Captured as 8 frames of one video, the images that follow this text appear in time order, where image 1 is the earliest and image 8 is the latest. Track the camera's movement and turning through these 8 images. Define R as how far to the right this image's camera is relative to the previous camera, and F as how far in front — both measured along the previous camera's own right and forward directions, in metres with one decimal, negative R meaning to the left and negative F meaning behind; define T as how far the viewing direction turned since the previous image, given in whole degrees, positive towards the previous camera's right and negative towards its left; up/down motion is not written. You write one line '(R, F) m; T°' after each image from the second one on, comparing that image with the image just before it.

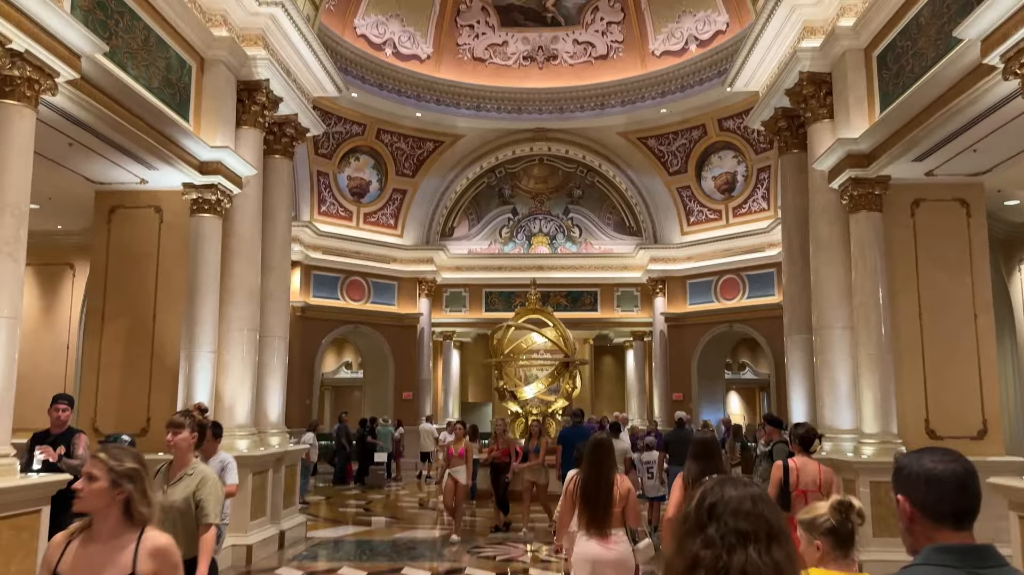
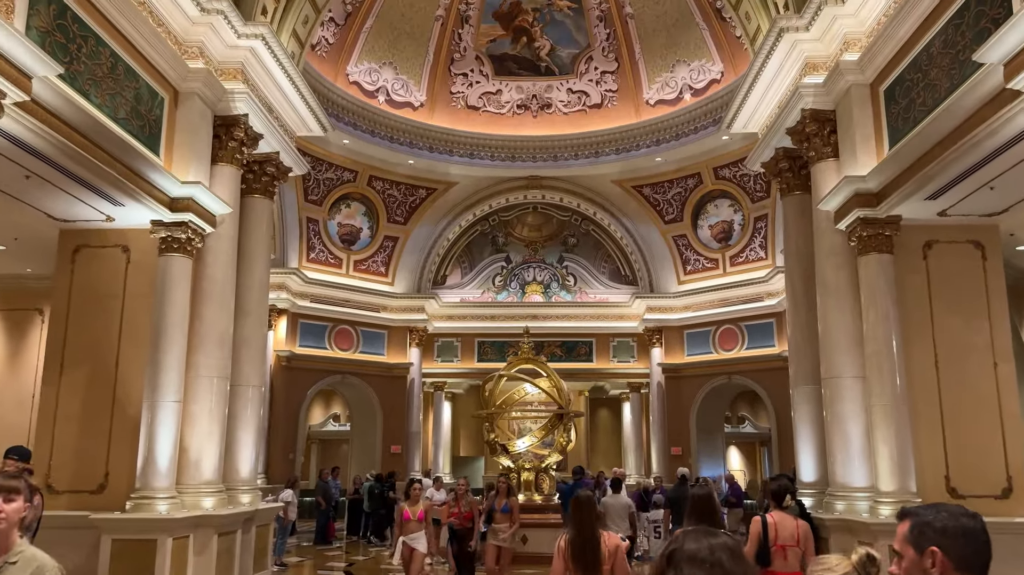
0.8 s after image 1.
(+0.1, +0.4) m; 0°
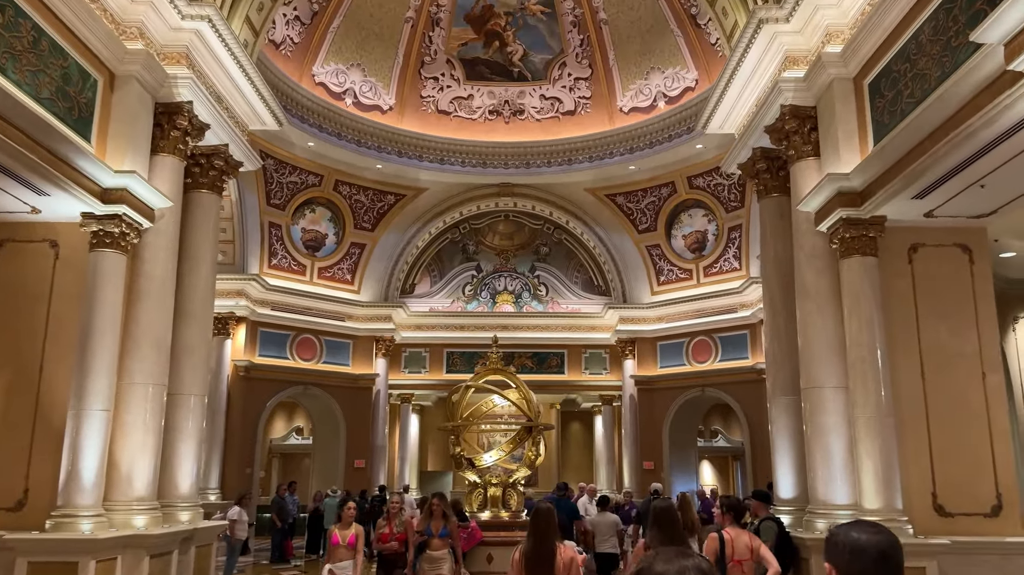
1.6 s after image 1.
(+0.1, +0.4) m; +2°
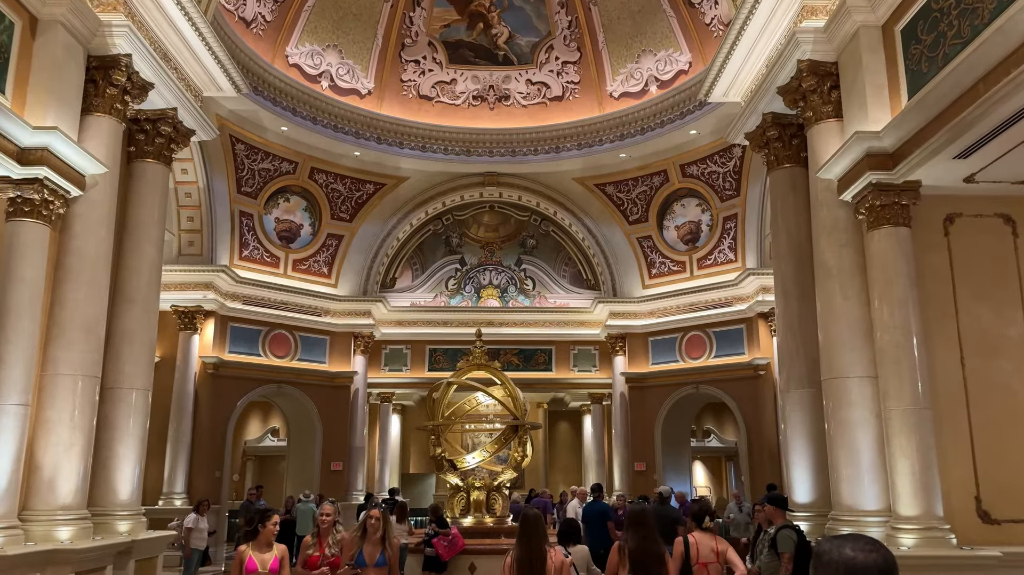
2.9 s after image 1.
(0.0, +0.7) m; +1°
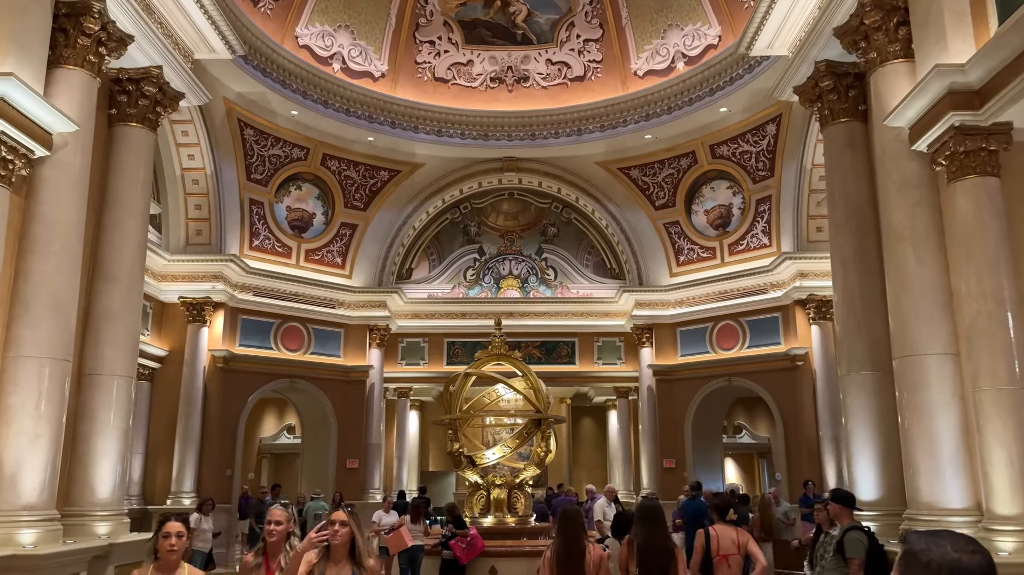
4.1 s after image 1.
(0.0, +0.7) m; -2°
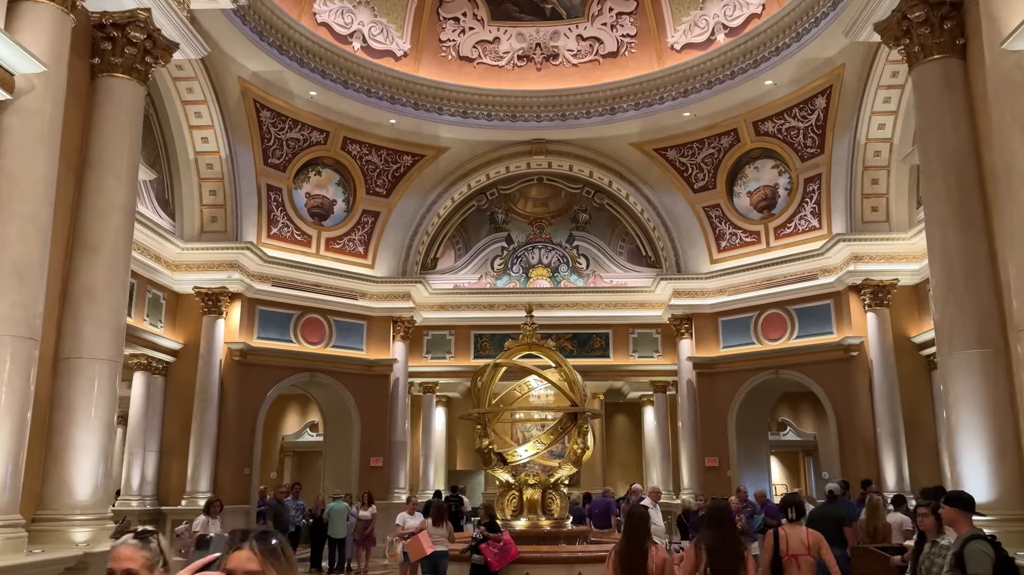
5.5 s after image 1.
(-0.1, +0.8) m; -2°
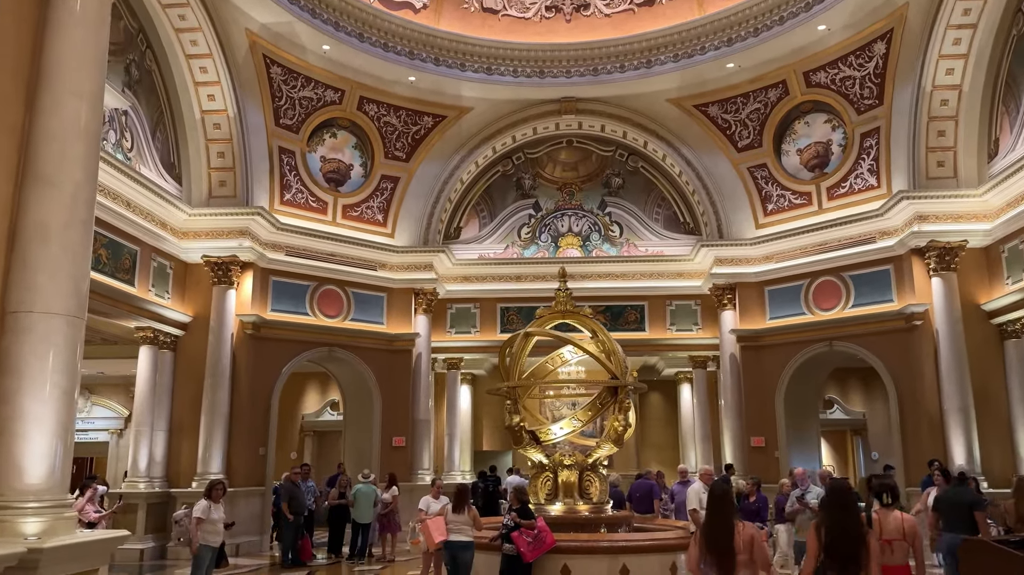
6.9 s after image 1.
(-0.1, +0.9) m; -2°
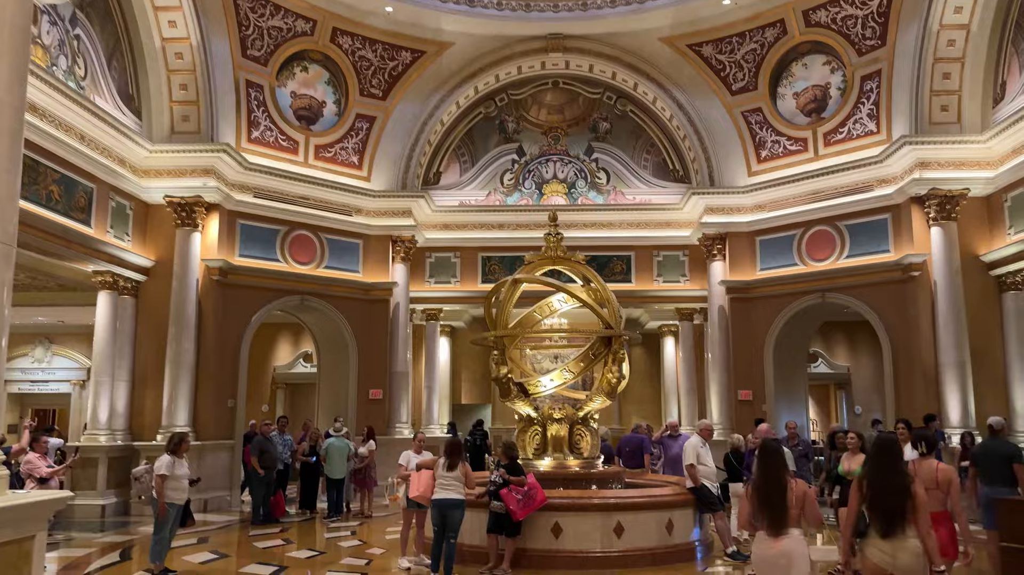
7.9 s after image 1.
(-0.1, +0.5) m; +2°
